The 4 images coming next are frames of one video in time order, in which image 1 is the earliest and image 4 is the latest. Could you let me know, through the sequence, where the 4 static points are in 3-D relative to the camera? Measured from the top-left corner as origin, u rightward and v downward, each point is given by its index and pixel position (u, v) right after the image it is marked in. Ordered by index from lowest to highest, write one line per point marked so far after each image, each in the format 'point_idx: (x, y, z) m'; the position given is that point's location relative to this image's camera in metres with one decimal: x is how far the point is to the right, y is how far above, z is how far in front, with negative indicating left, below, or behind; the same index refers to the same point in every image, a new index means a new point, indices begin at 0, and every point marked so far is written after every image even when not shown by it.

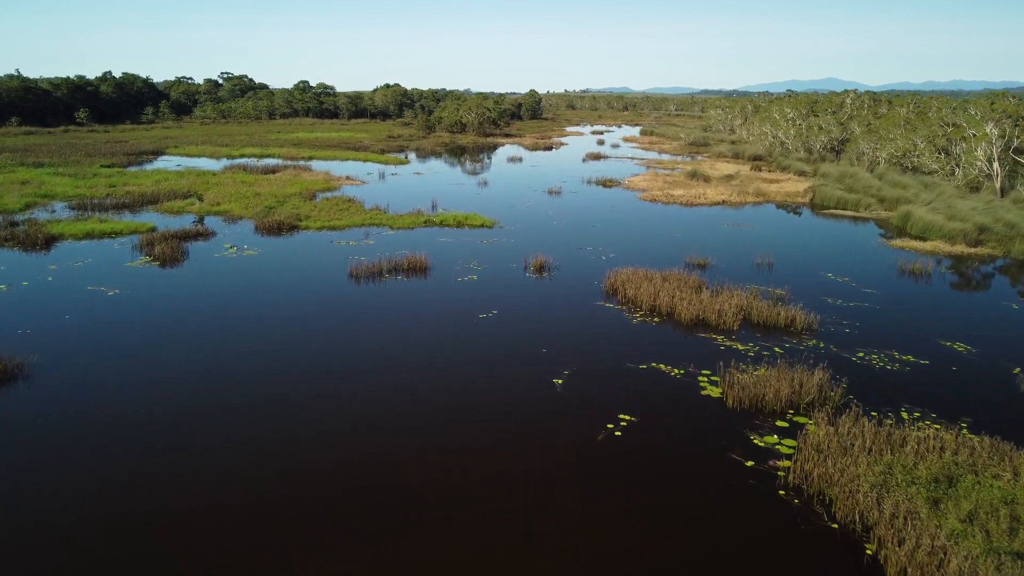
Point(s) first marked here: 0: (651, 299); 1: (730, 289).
0: (+3.8, -0.3, +15.7) m
1: (+6.0, 0.0, +15.8) m
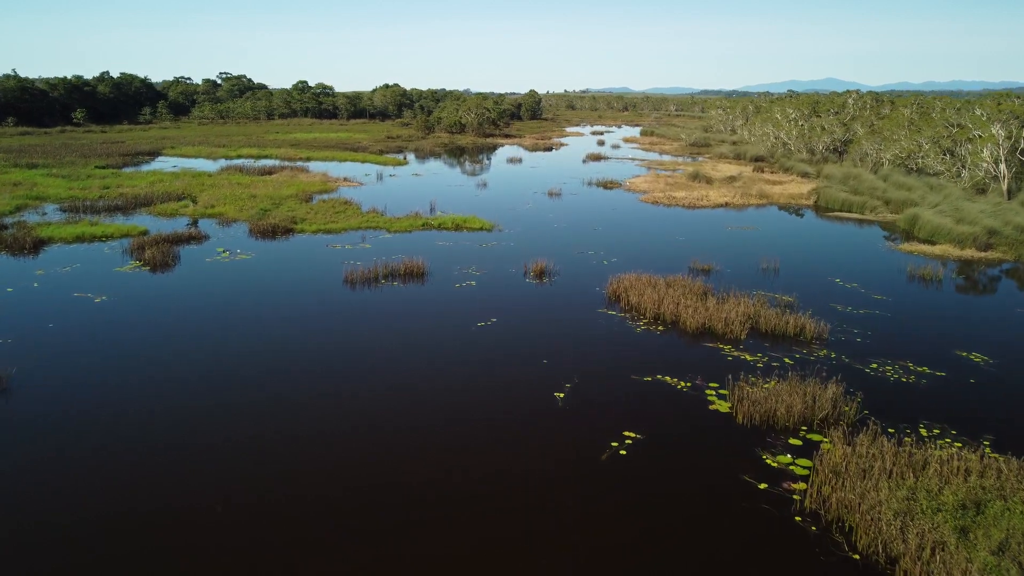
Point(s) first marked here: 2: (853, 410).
0: (+3.8, -0.5, +15.2) m
1: (+6.0, -0.2, +15.3) m
2: (+6.1, -2.2, +10.2) m
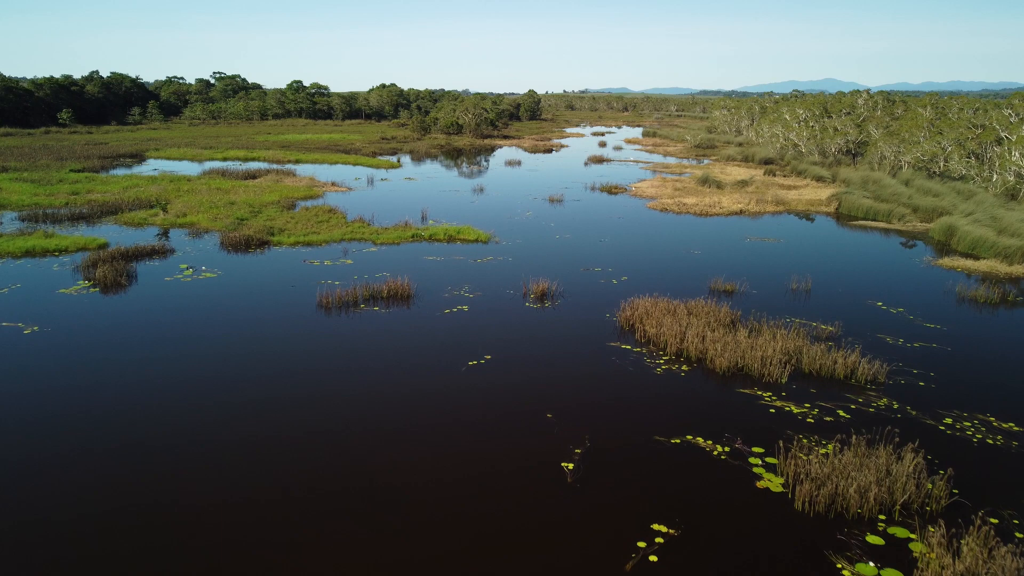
0: (+3.8, -1.2, +13.0) m
1: (+5.9, -0.9, +13.1) m
2: (+6.0, -2.8, +8.0) m
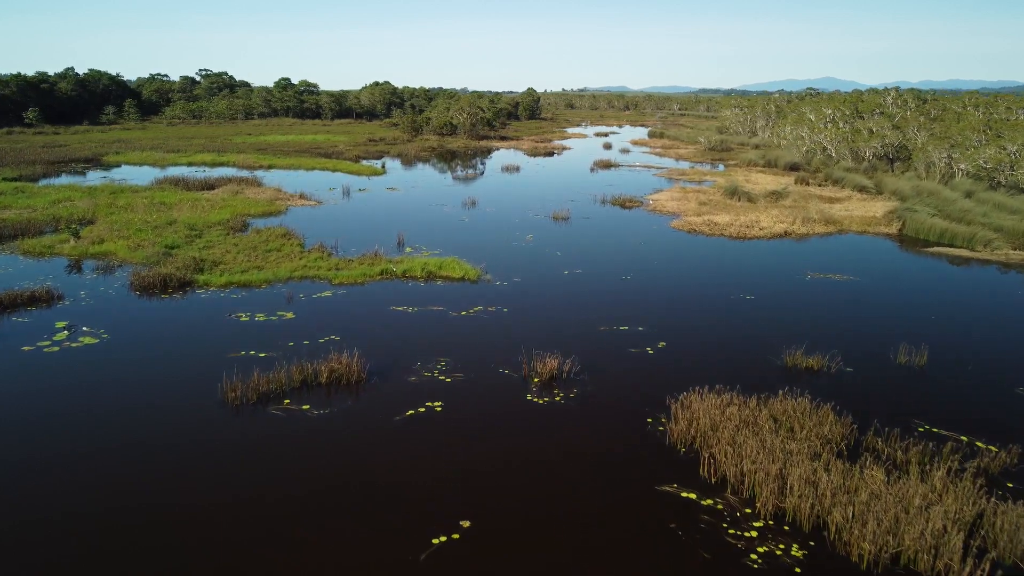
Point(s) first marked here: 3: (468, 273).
0: (+3.7, -2.8, +8.2) m
1: (+5.8, -2.5, +8.3) m
2: (+5.9, -4.4, +3.1) m
3: (-1.4, +0.6, +18.9) m
